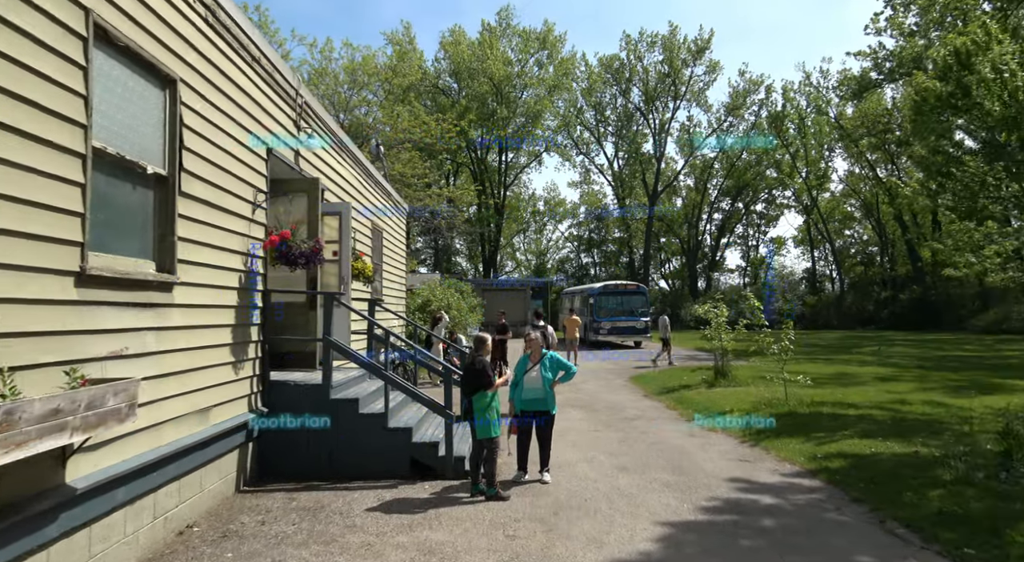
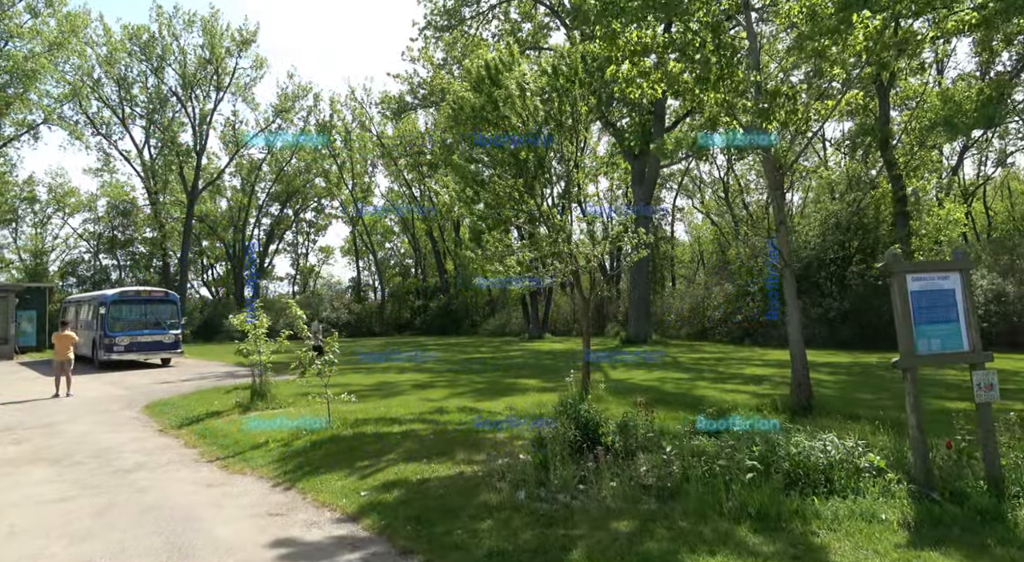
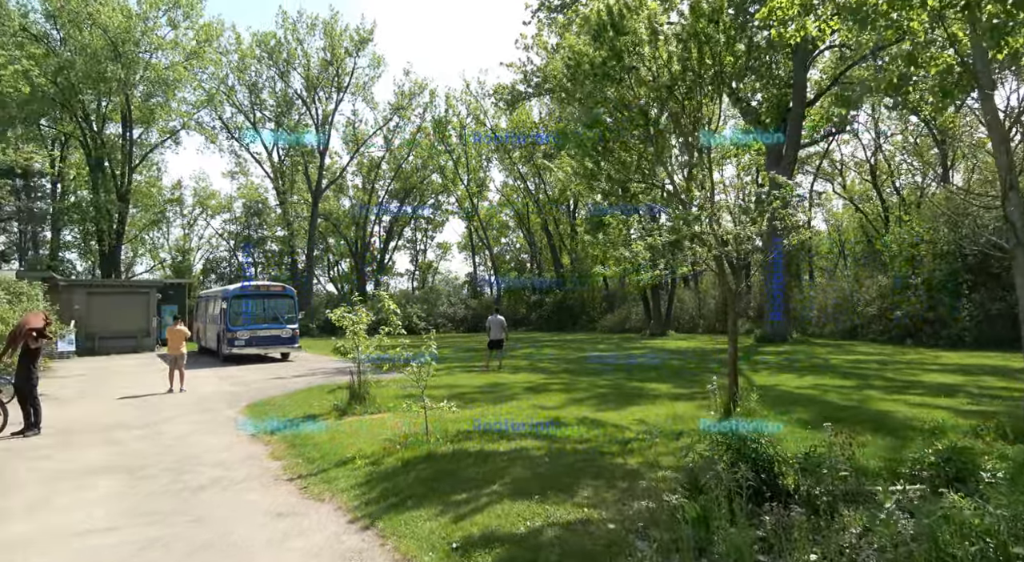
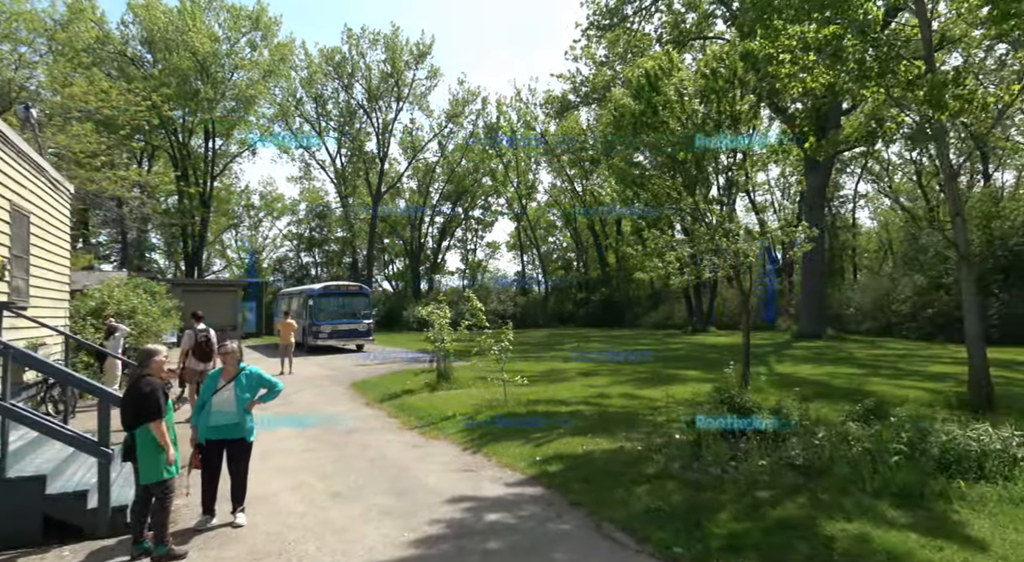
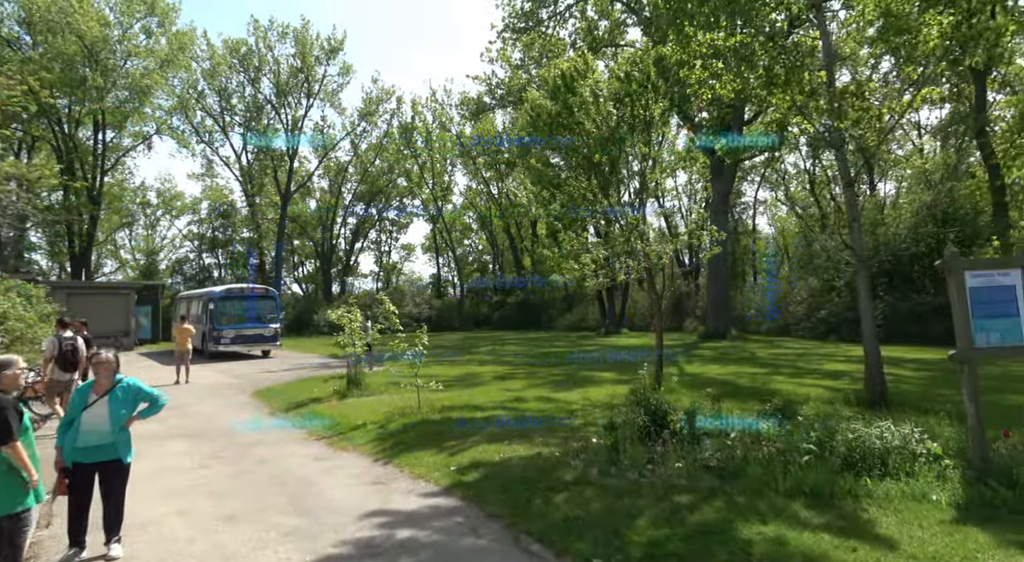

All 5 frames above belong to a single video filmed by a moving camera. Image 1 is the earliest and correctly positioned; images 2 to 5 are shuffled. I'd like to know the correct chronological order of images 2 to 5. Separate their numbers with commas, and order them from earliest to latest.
4, 5, 2, 3
